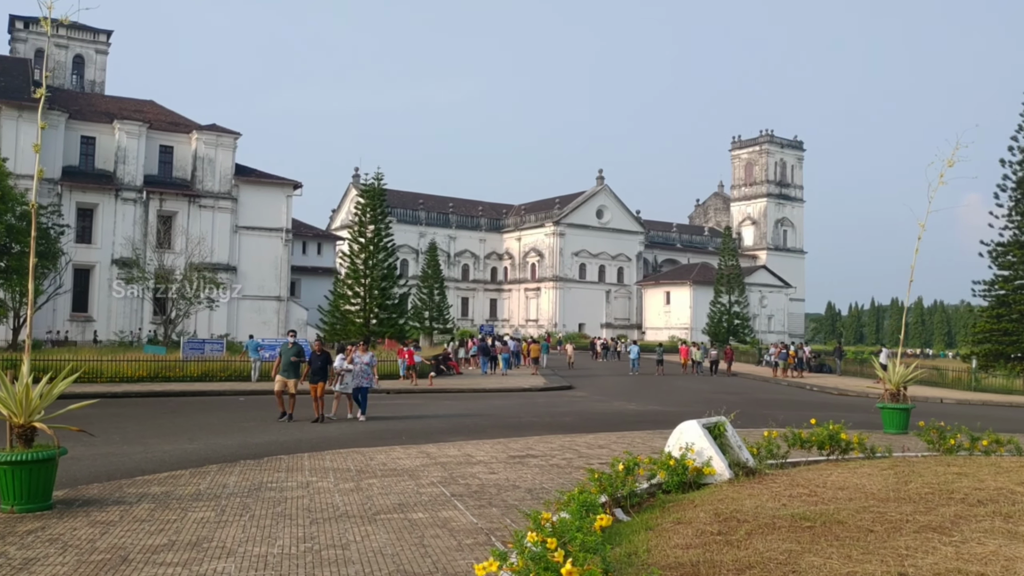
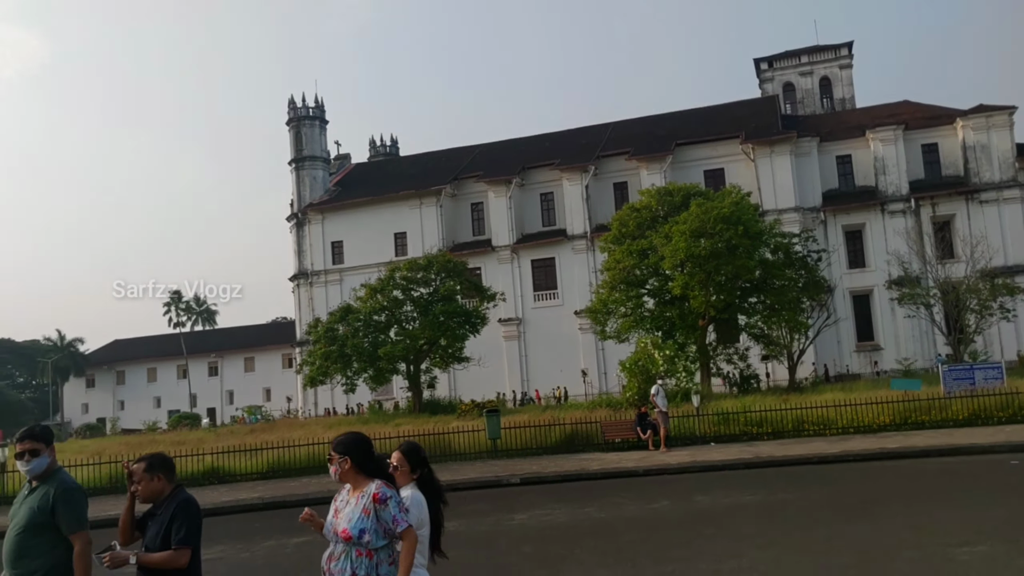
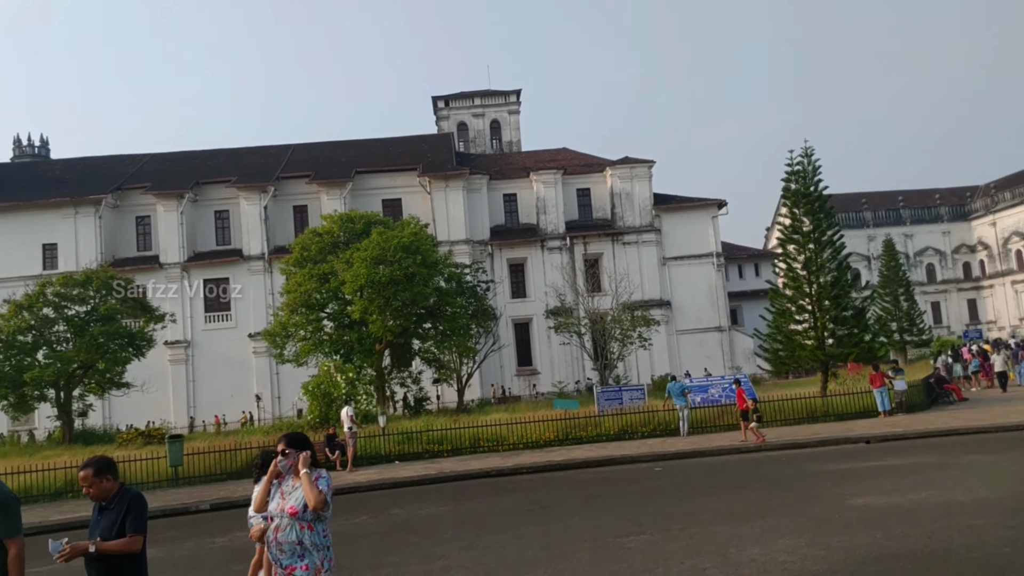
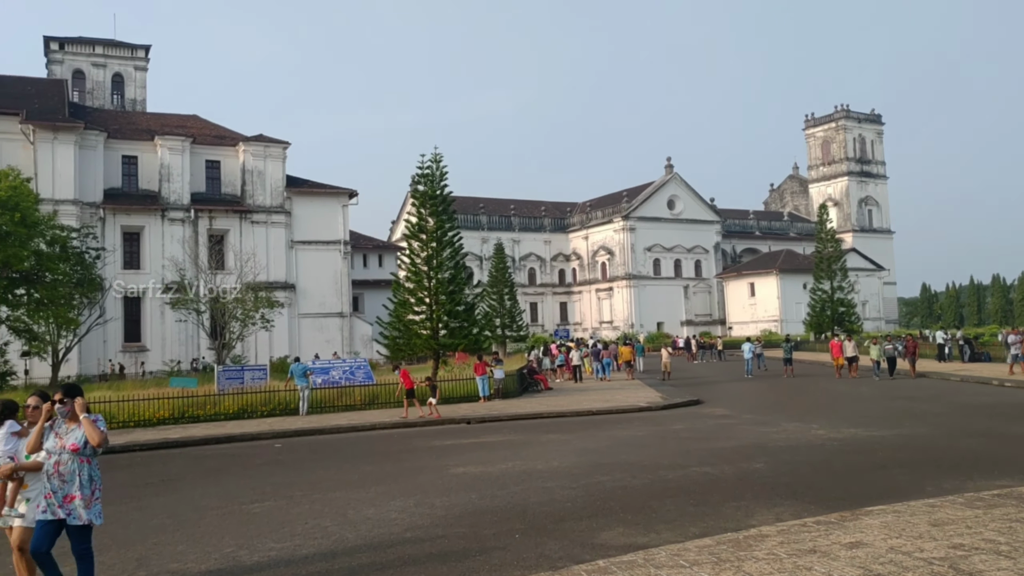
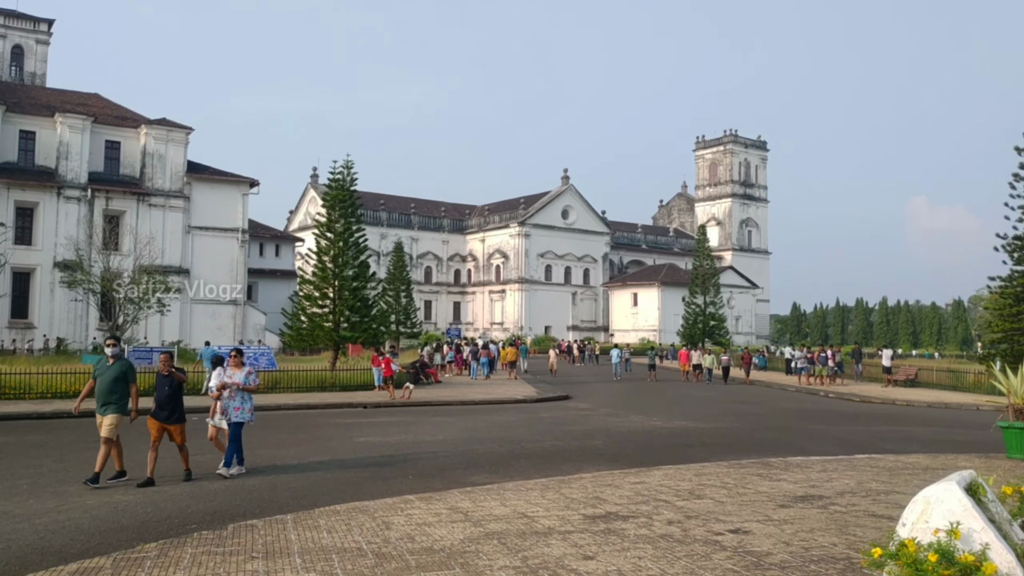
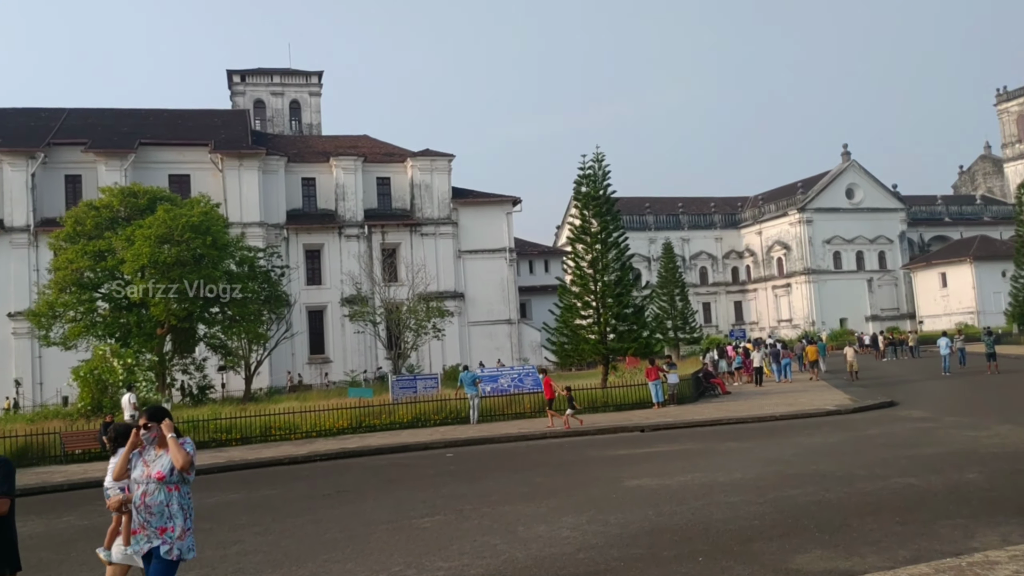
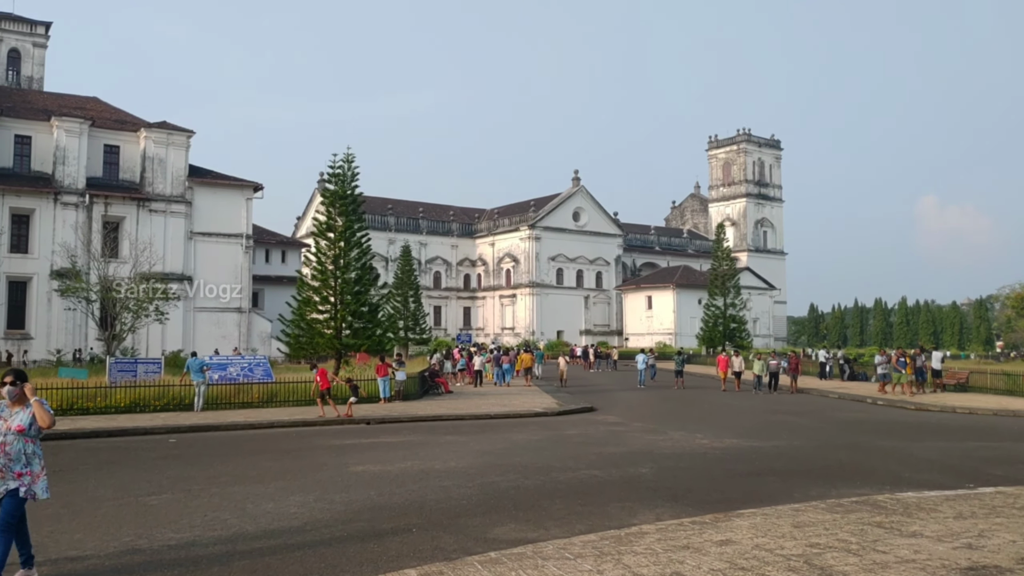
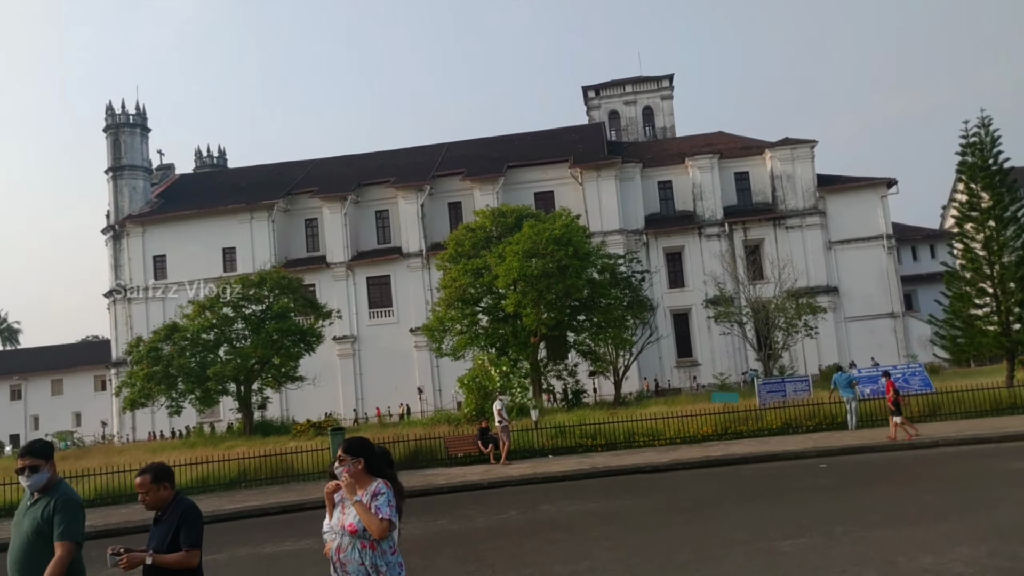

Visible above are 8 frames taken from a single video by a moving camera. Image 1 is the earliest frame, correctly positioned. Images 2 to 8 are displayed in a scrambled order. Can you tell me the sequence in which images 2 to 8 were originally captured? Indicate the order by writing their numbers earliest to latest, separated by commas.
5, 7, 4, 6, 3, 8, 2
